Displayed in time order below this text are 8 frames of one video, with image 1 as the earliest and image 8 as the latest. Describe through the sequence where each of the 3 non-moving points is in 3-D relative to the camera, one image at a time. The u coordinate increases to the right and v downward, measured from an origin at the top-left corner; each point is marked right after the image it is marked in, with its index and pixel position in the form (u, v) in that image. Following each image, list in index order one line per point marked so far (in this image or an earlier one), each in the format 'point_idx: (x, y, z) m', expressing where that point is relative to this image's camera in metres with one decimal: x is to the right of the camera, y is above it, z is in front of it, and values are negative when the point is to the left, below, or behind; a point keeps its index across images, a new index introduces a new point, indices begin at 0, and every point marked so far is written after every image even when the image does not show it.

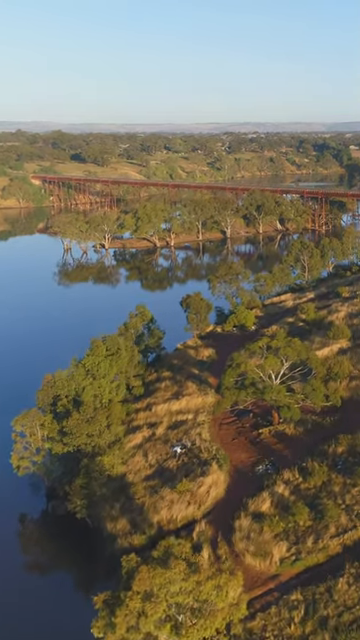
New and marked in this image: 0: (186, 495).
0: (+0.2, -4.5, +17.3) m
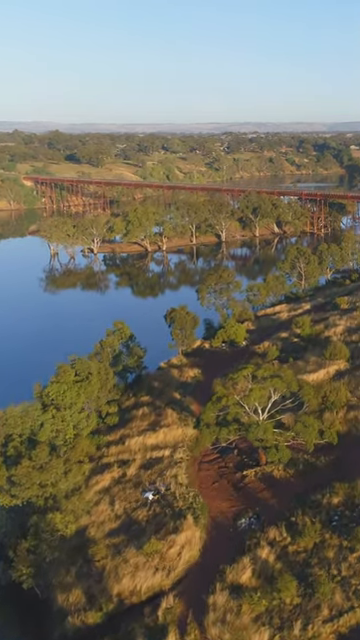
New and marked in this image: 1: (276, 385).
0: (-0.6, -5.2, +14.7) m
1: (+2.5, -1.7, +17.9) m
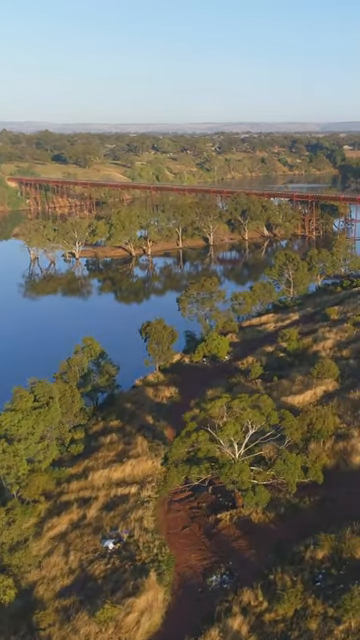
0: (-1.4, -5.8, +12.6) m
1: (+1.7, -2.3, +15.8) m
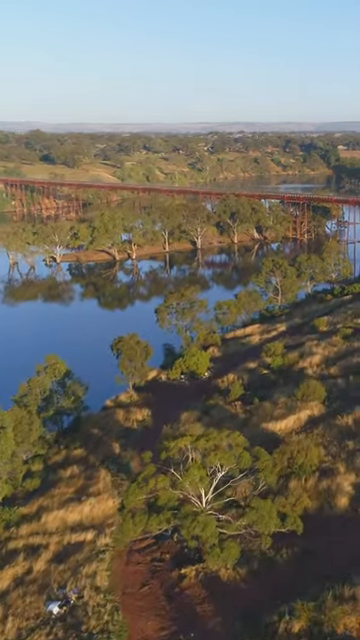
0: (-2.2, -6.3, +10.5) m
1: (+0.9, -2.8, +13.8) m
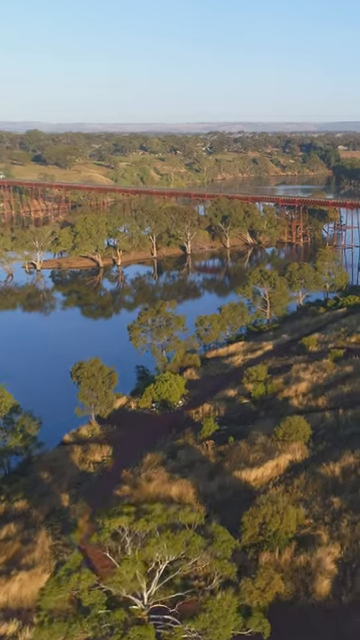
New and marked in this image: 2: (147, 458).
0: (-3.3, -7.1, +7.6) m
1: (-0.2, -3.6, +10.9) m
2: (-0.9, -3.9, +18.7) m
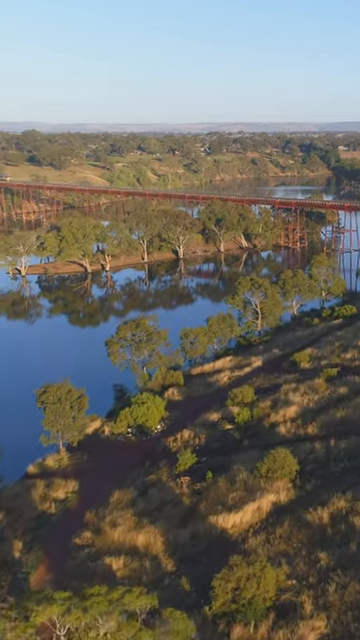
0: (-4.0, -7.6, +5.6) m
1: (-0.9, -4.2, +8.9) m
2: (-1.6, -4.4, +16.7) m
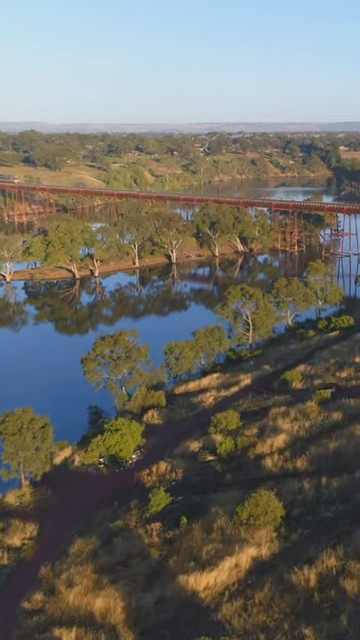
0: (-4.7, -8.2, +3.6) m
1: (-1.6, -4.7, +6.8) m
2: (-2.3, -5.0, +14.7) m
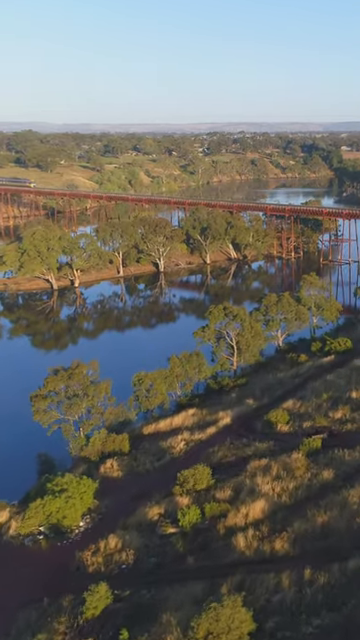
0: (-5.8, -9.1, +0.1) m
1: (-2.7, -5.7, +3.4) m
2: (-3.4, -5.9, +11.2) m
